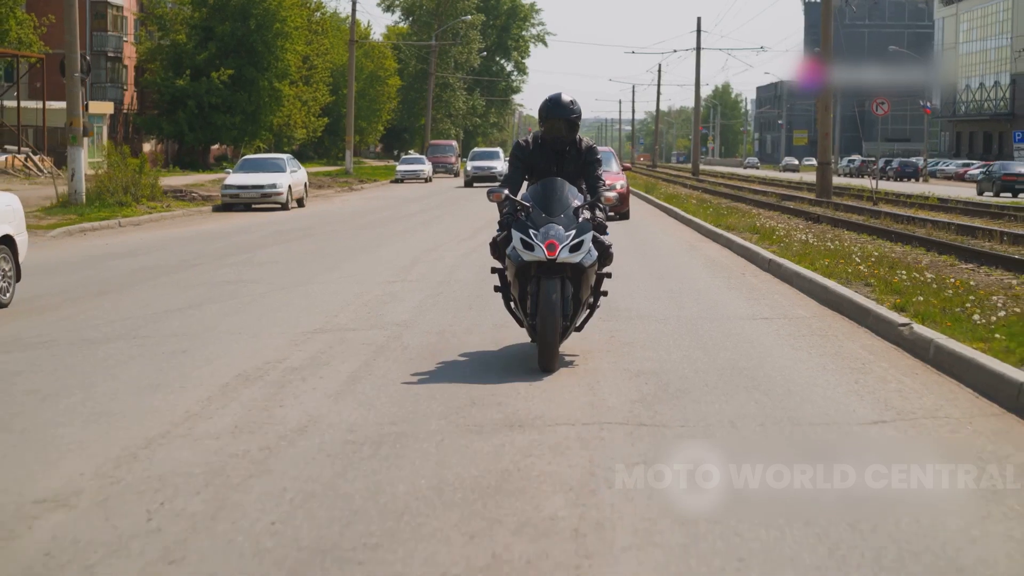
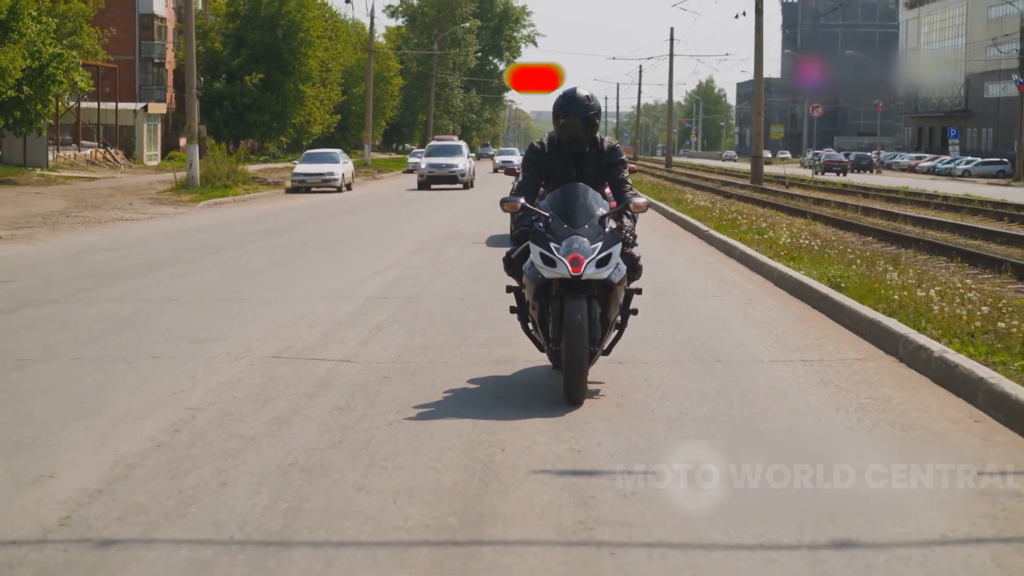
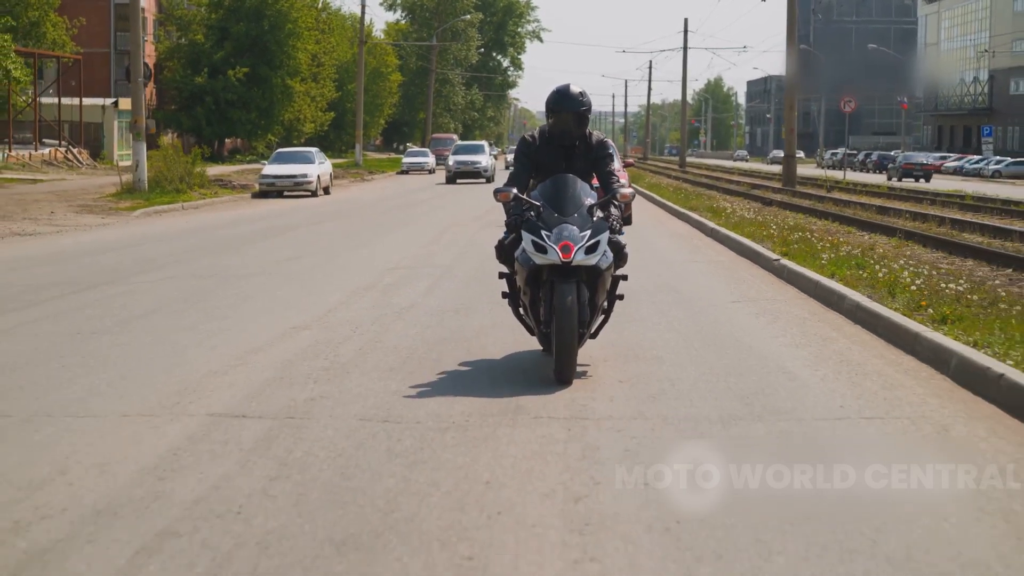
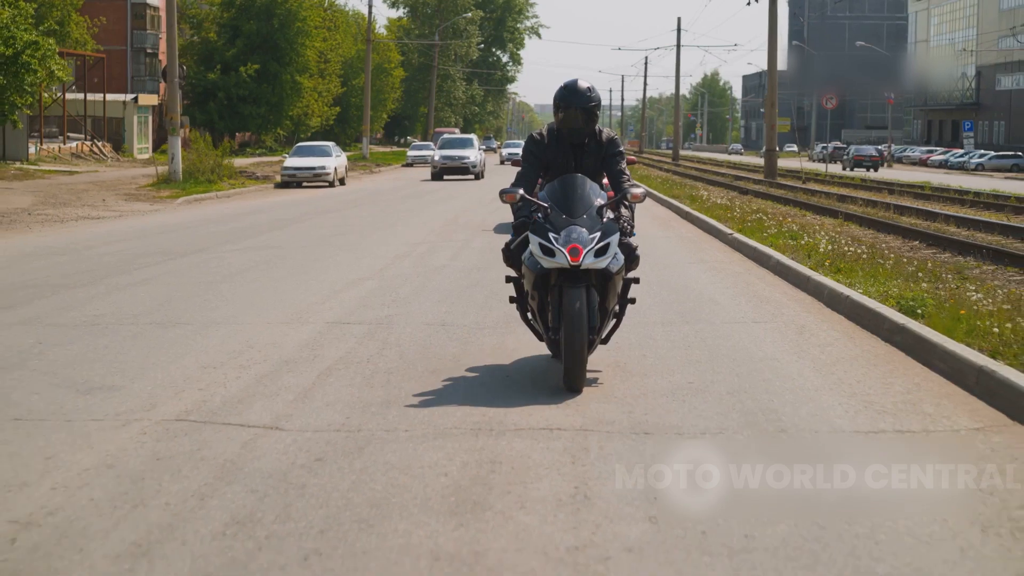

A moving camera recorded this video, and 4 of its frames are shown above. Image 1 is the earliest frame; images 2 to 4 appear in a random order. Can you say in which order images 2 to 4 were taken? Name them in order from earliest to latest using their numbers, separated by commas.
3, 4, 2
